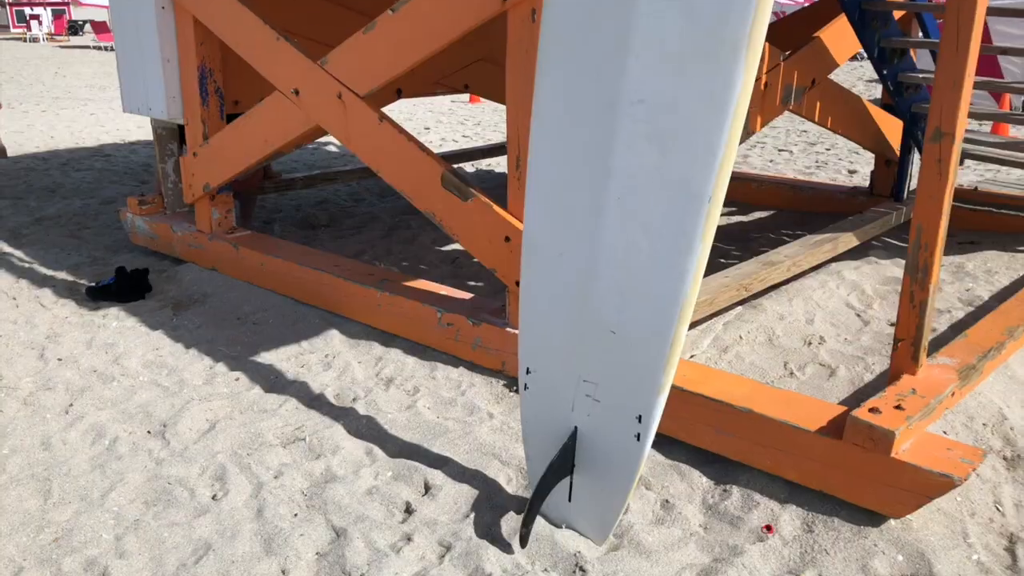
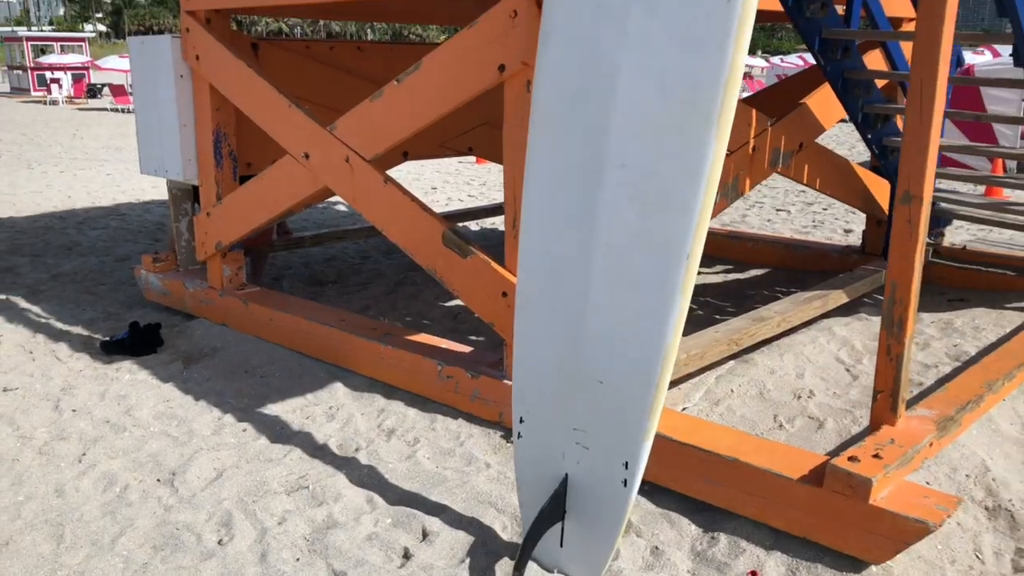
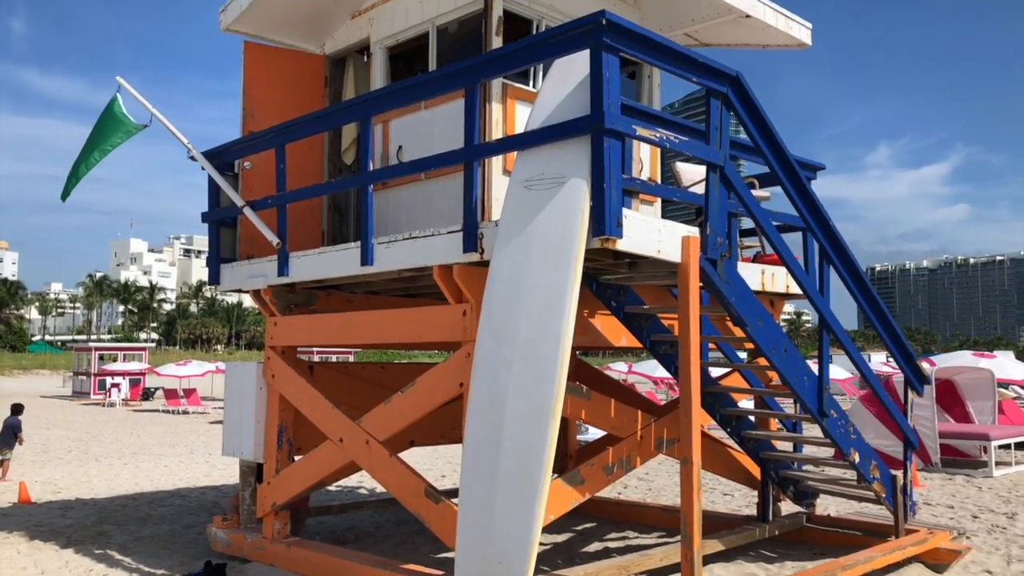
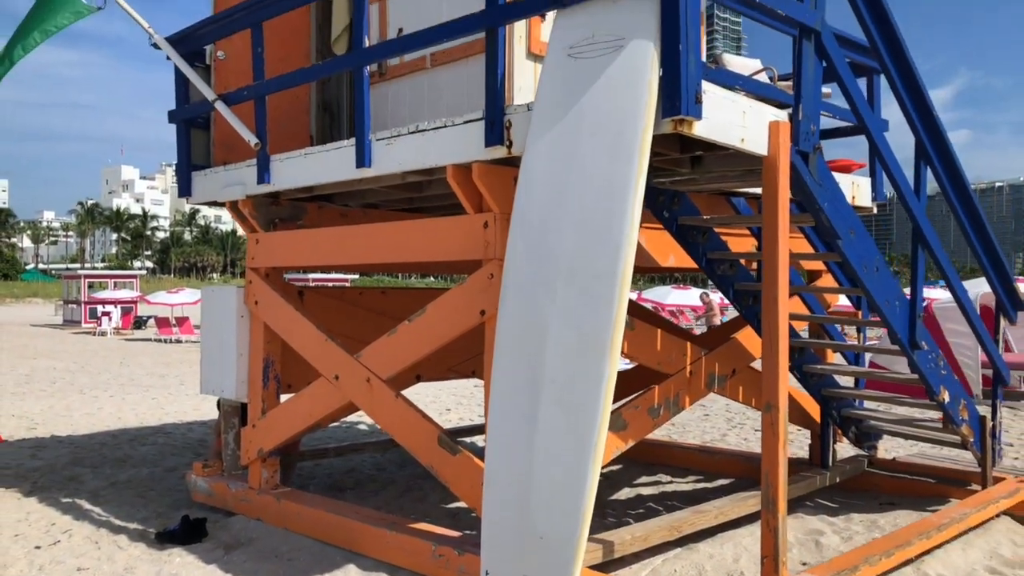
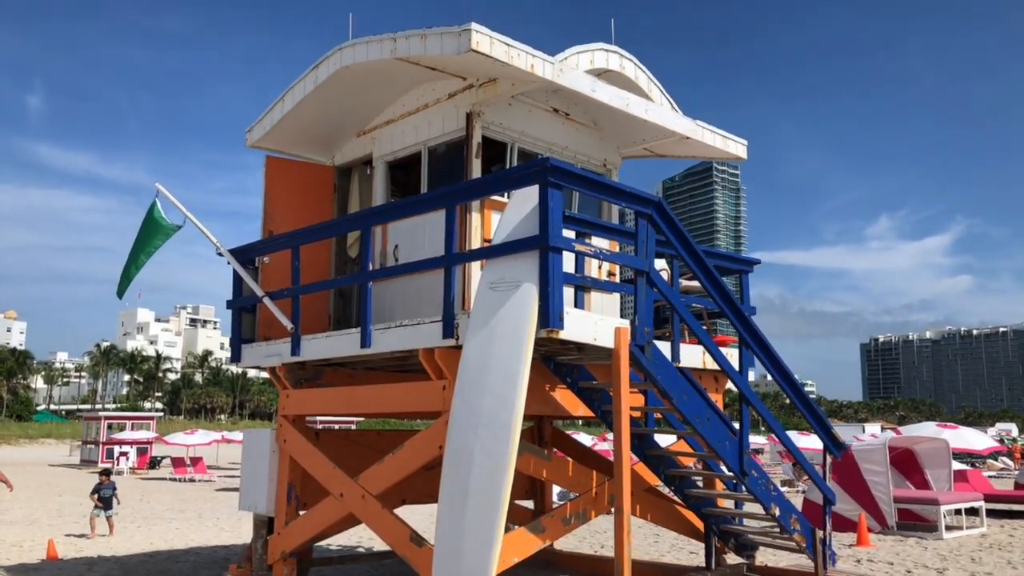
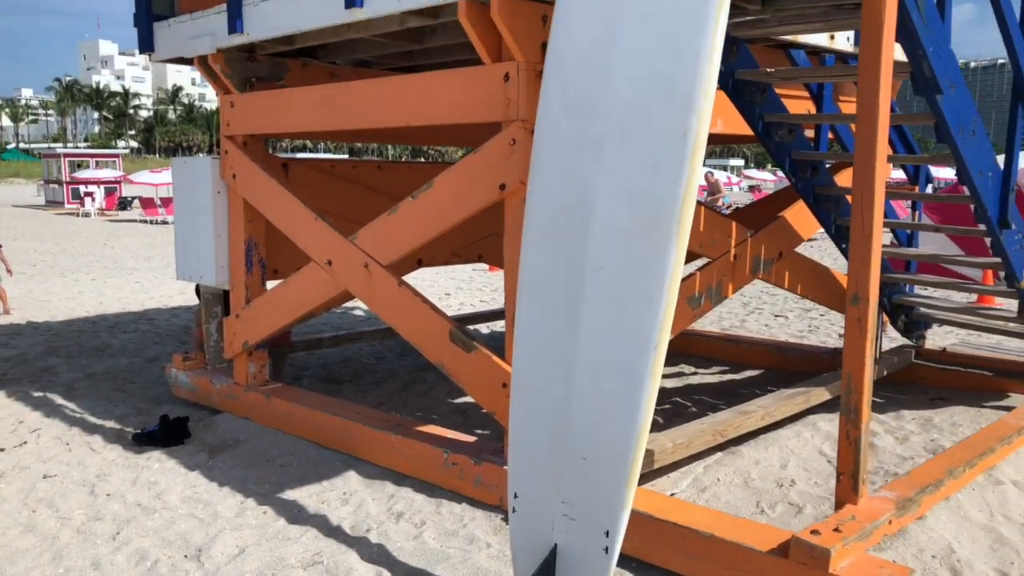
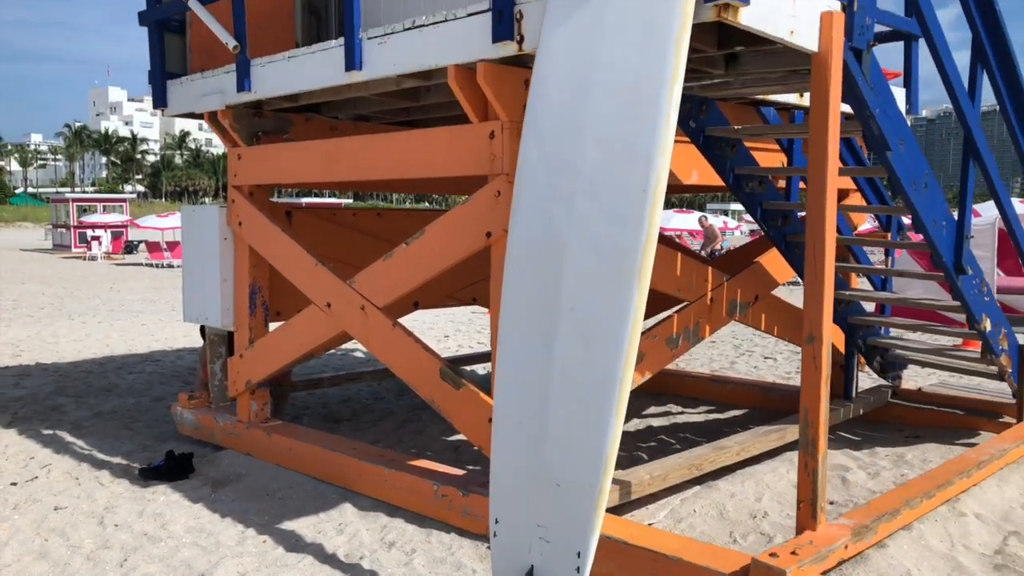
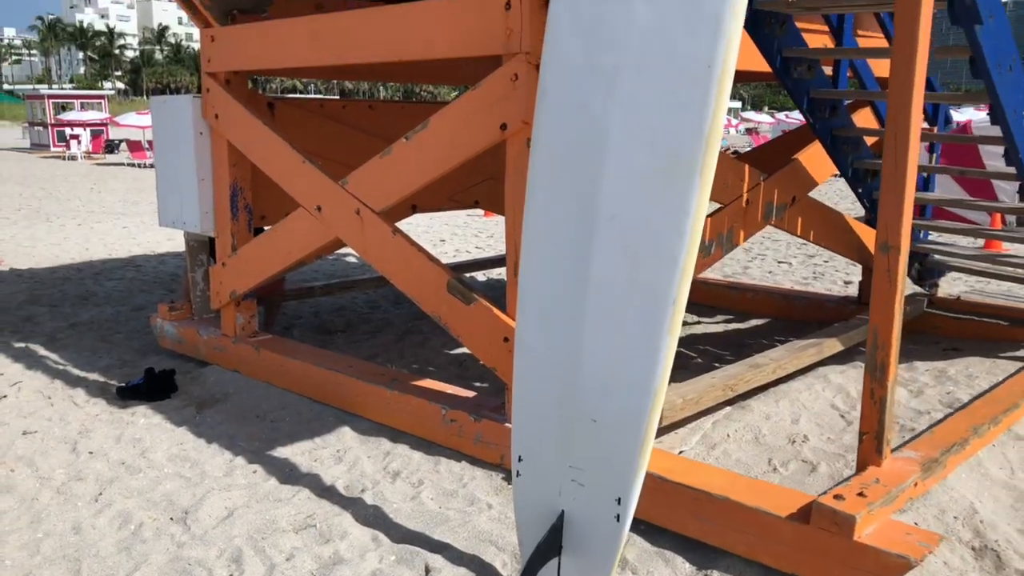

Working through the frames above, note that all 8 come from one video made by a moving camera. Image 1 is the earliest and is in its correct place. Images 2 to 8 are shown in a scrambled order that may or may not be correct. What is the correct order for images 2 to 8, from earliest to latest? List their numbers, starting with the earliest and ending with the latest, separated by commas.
2, 8, 6, 7, 4, 3, 5
